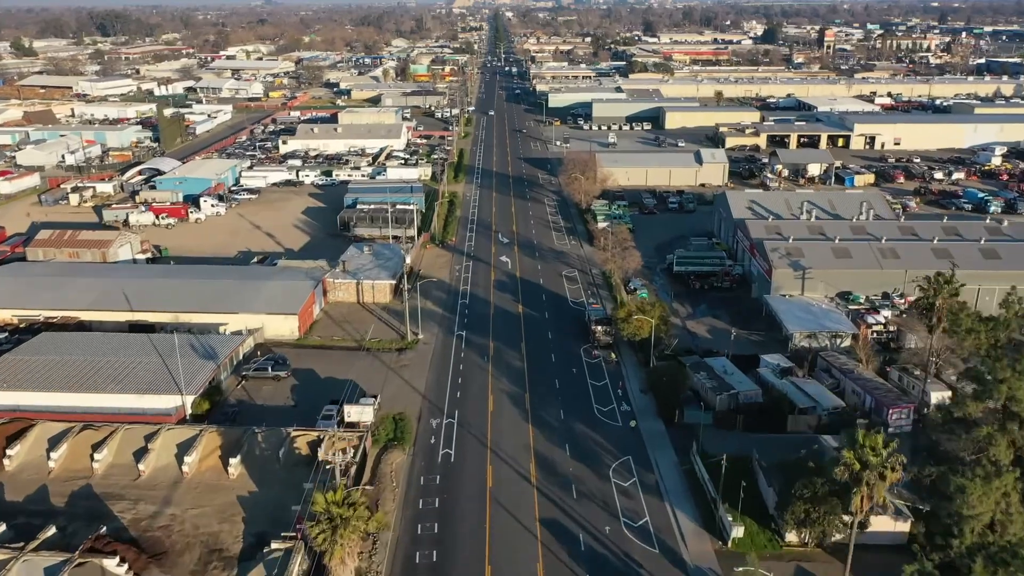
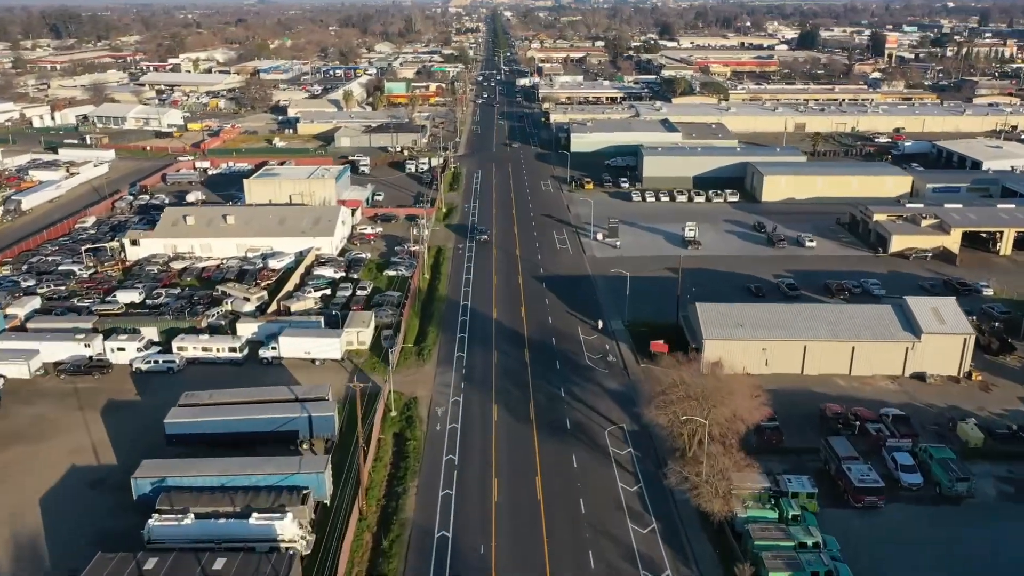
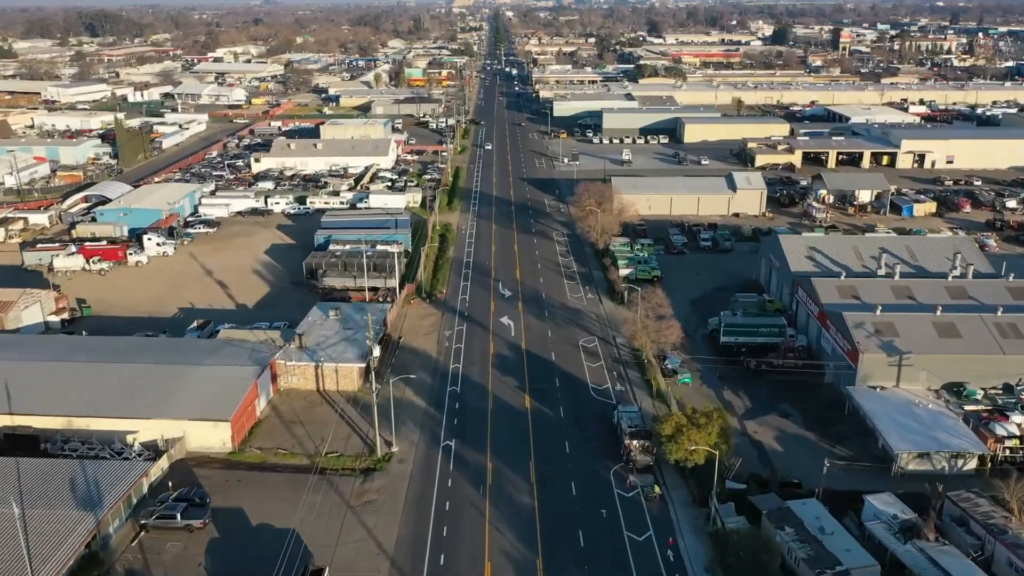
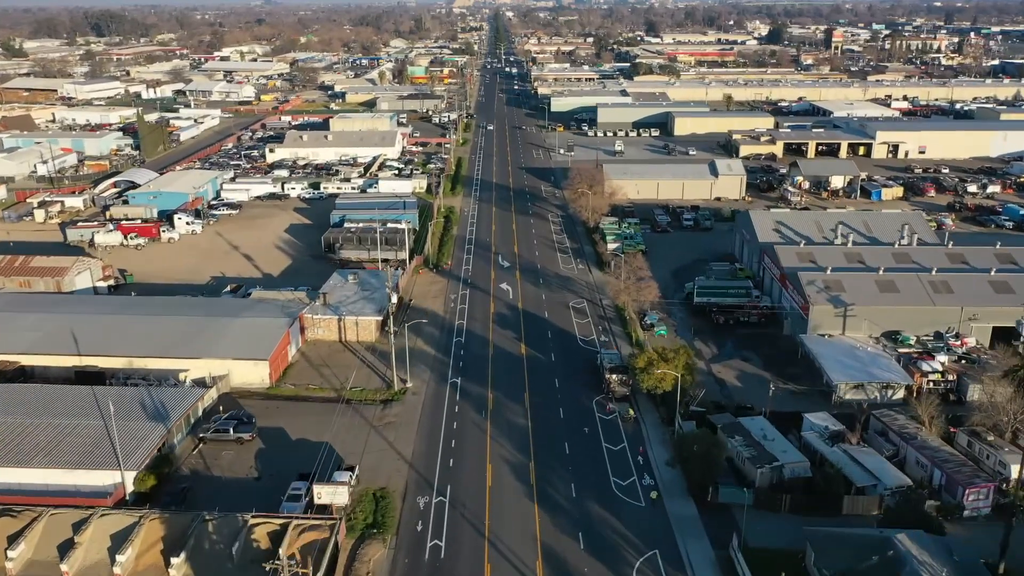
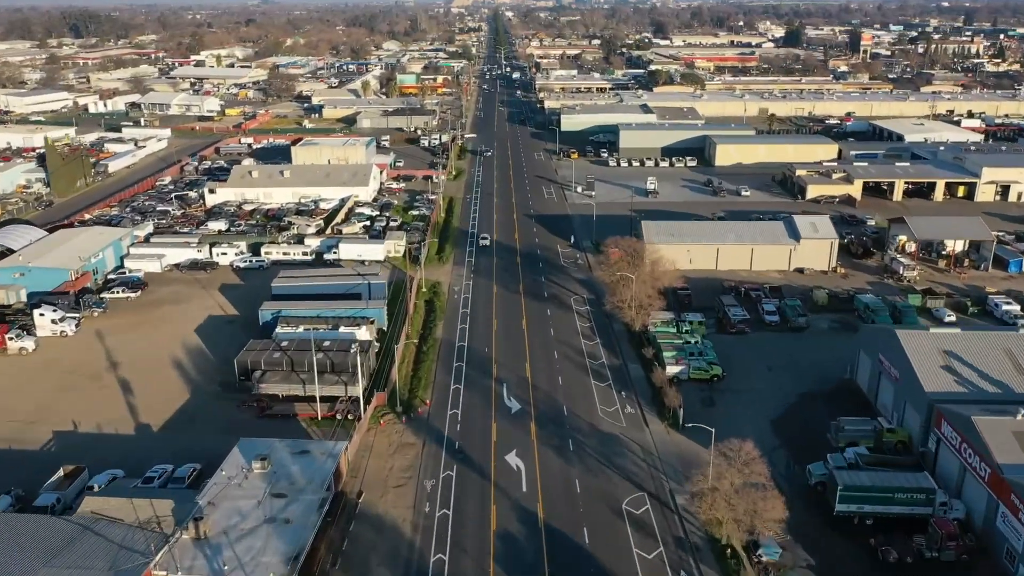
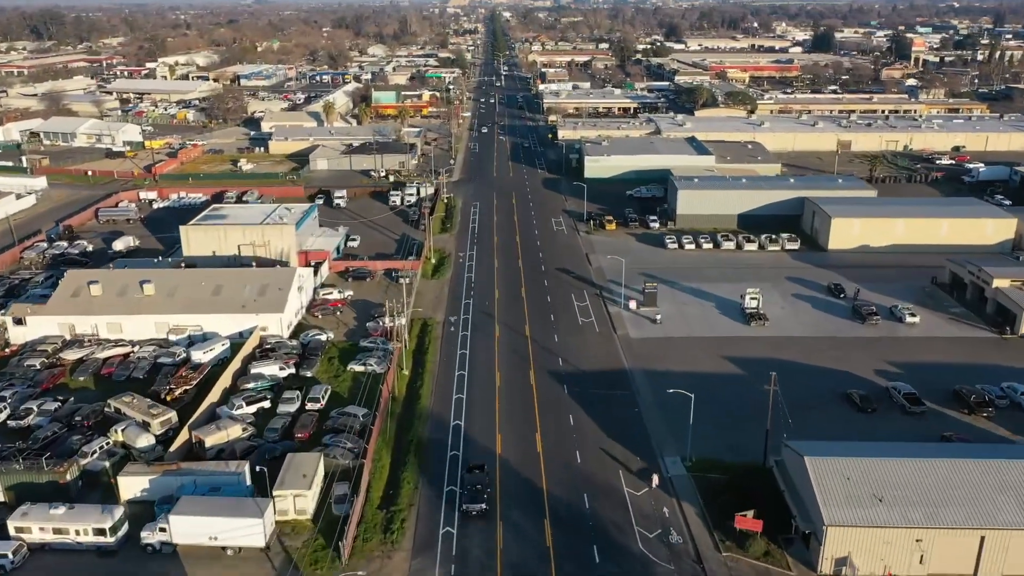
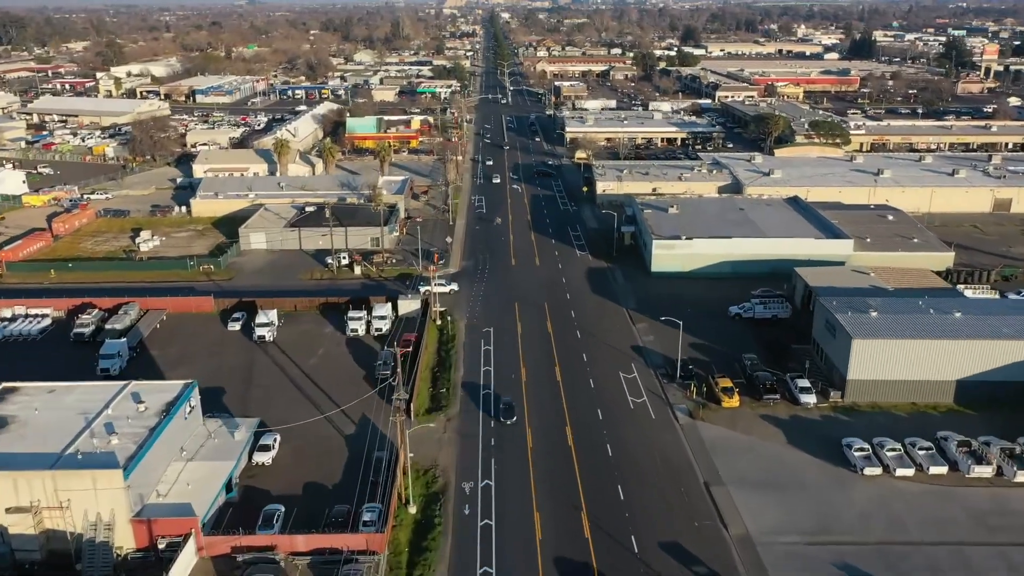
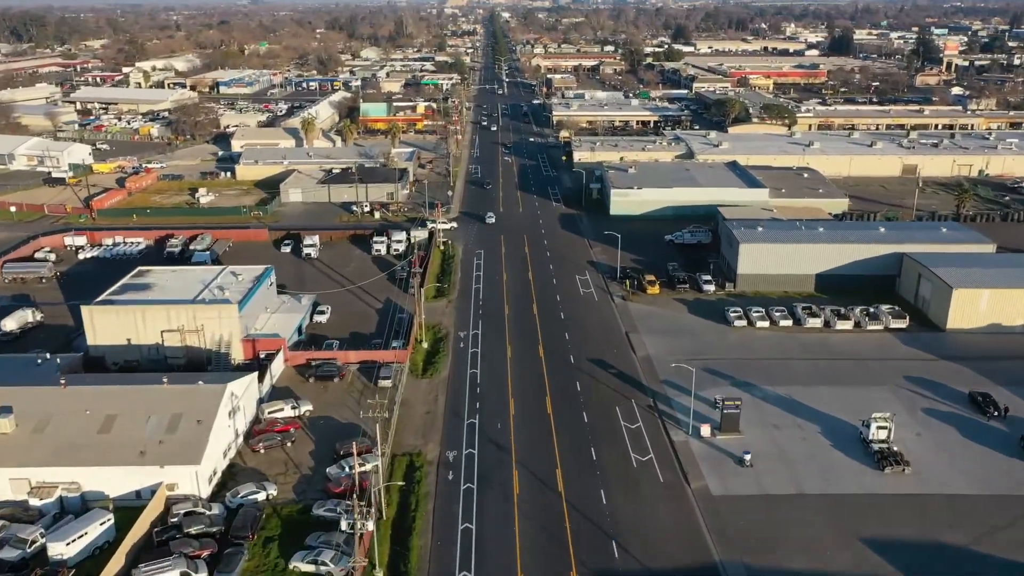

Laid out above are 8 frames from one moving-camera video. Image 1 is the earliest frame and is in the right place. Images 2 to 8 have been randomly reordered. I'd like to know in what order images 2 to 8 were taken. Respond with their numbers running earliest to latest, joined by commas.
4, 3, 5, 2, 6, 8, 7
